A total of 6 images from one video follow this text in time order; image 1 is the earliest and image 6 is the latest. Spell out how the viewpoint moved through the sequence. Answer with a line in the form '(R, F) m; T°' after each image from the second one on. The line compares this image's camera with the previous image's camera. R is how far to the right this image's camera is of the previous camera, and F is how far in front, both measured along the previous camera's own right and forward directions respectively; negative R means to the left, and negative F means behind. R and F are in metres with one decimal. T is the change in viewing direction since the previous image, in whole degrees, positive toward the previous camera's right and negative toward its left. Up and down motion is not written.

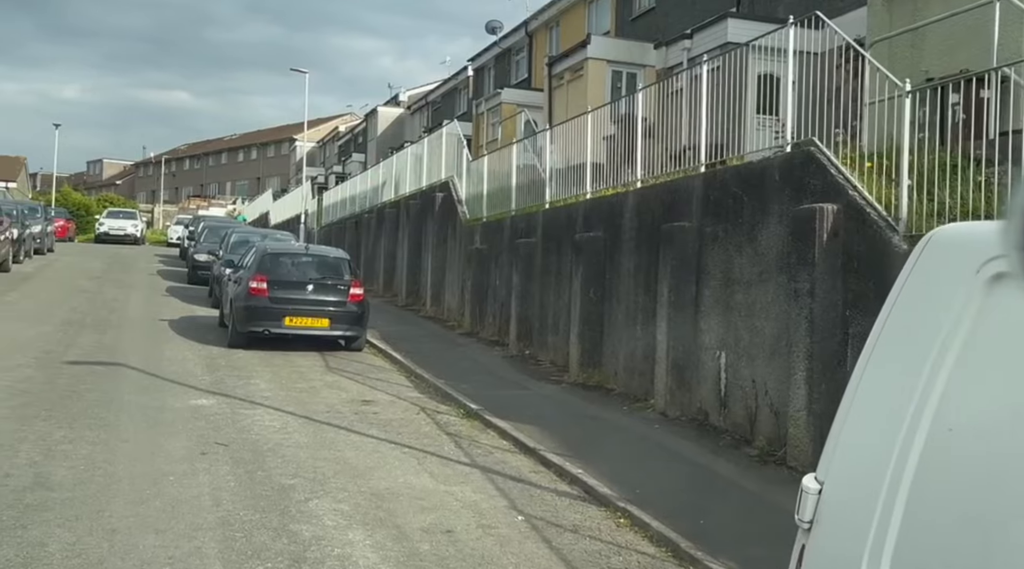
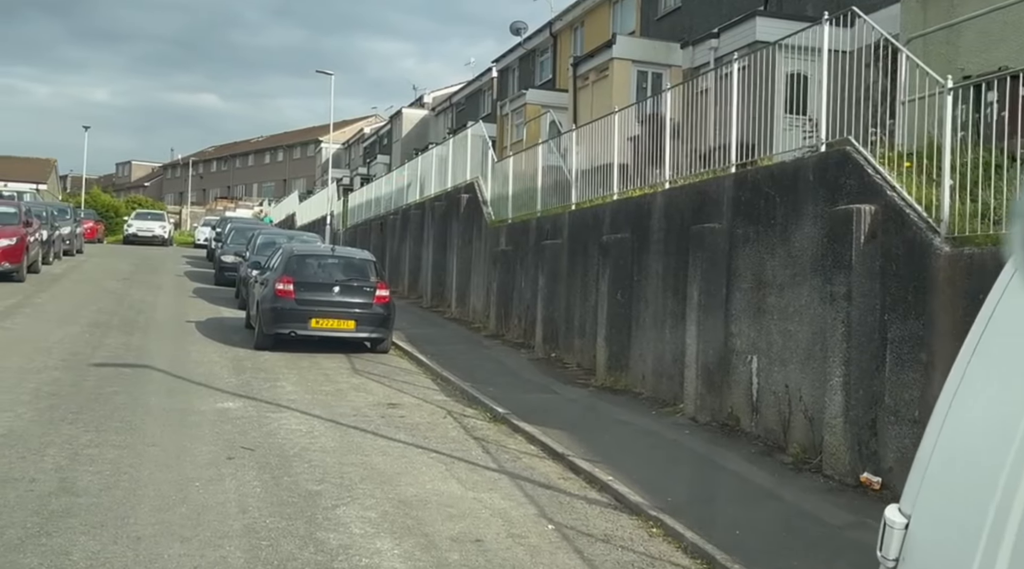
(0.0, +0.1) m; -1°
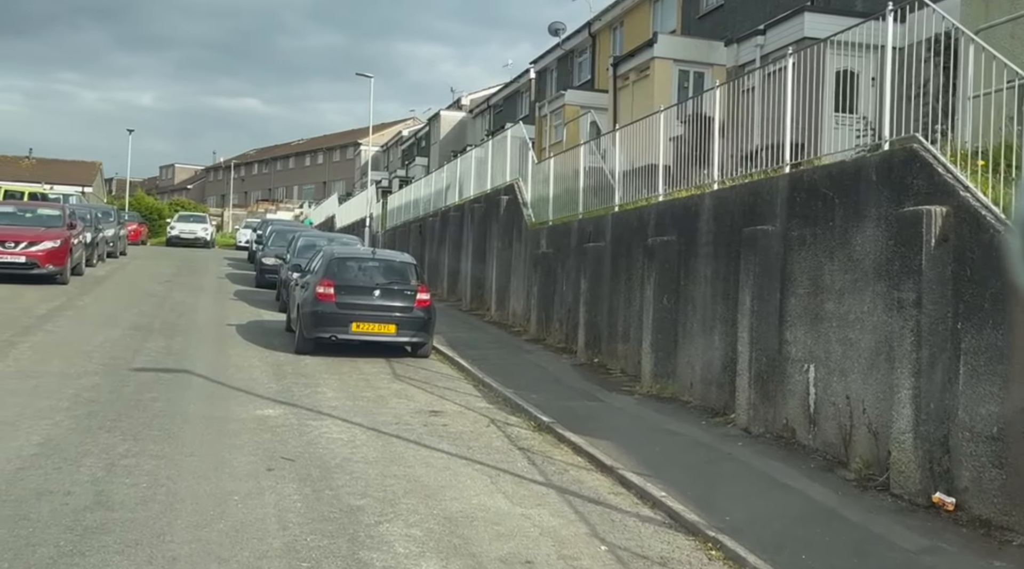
(-0.1, +0.3) m; -2°
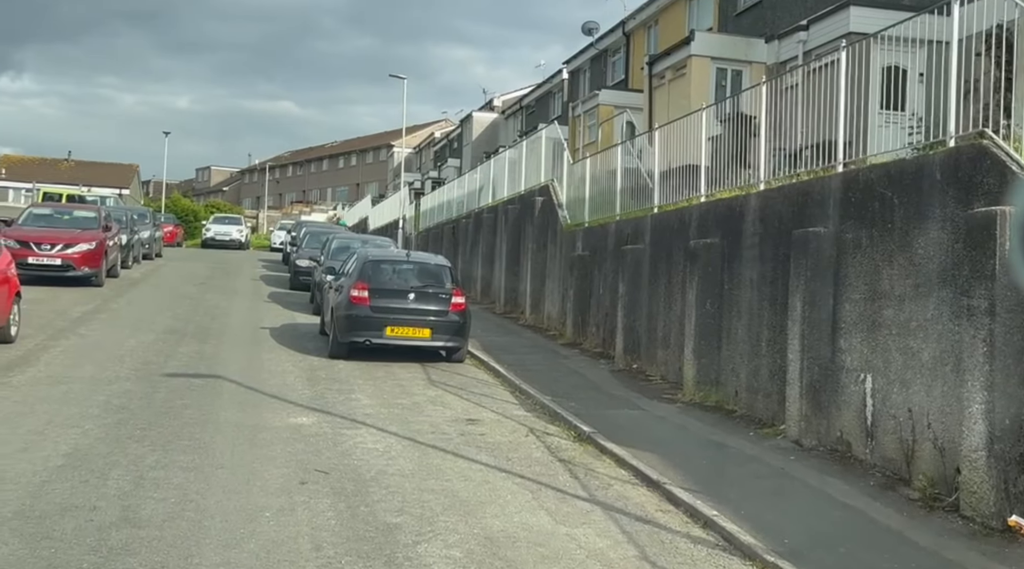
(-0.1, +0.3) m; -2°
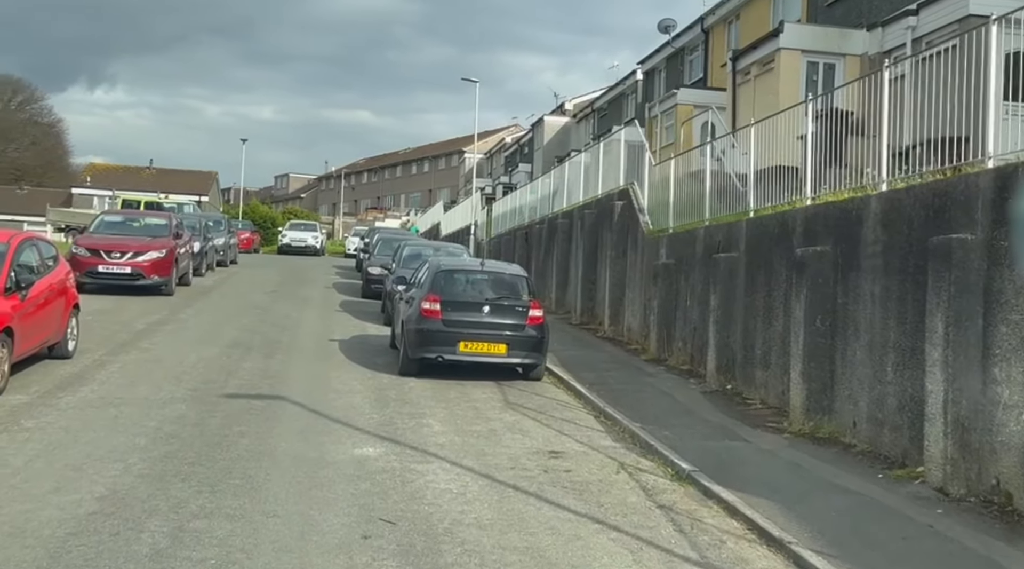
(-0.1, +1.0) m; -4°
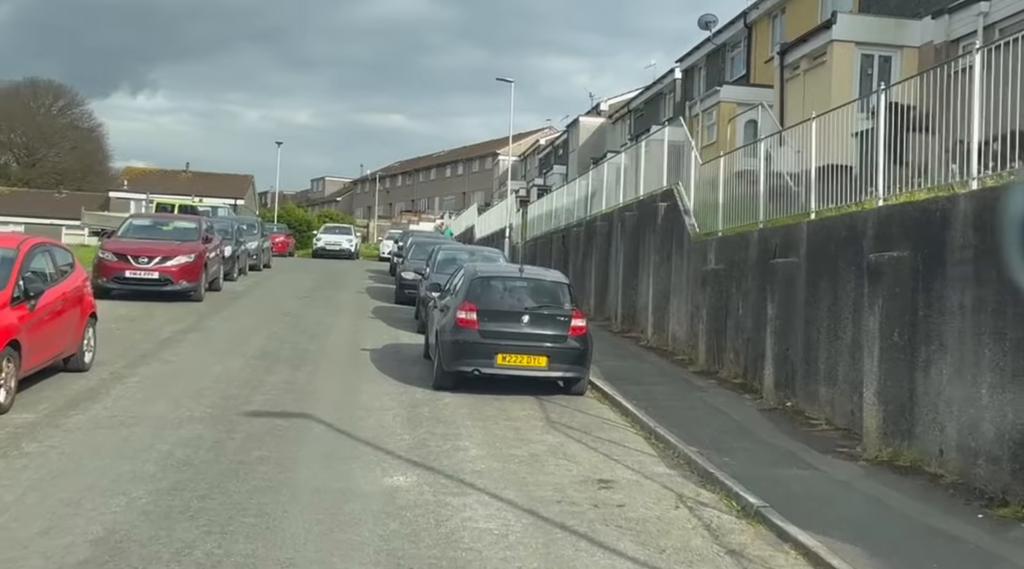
(-0.1, +0.8) m; -2°
